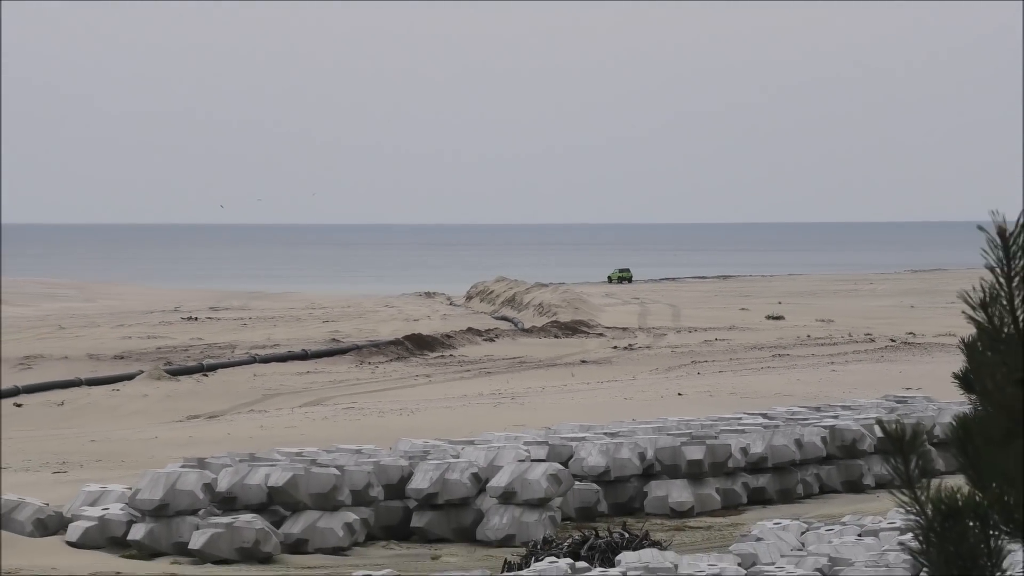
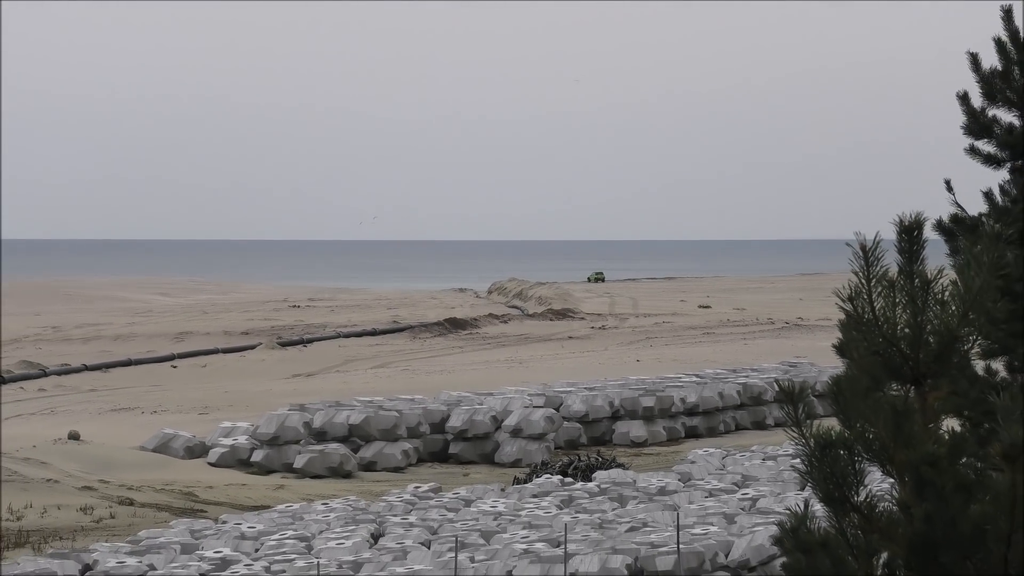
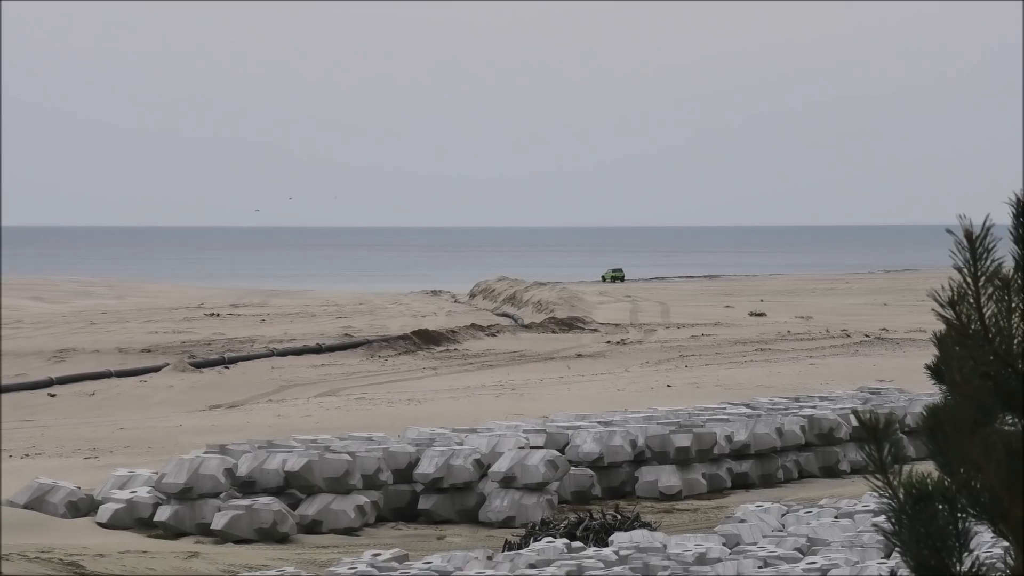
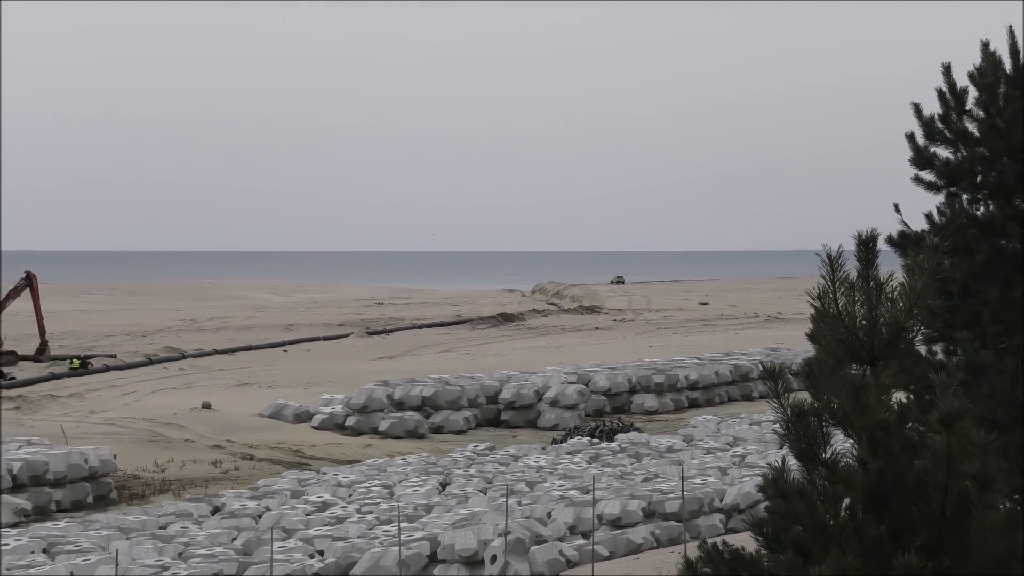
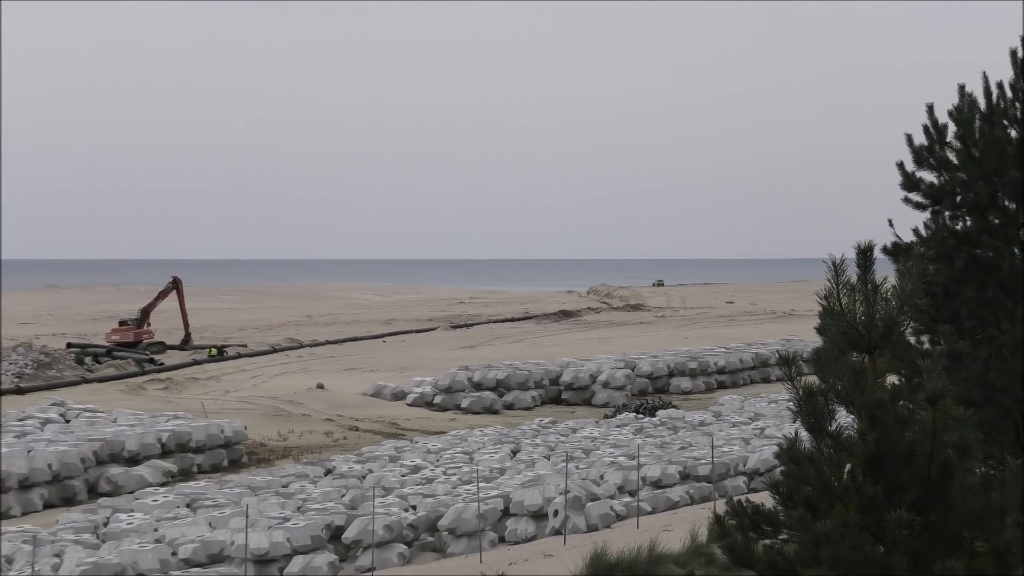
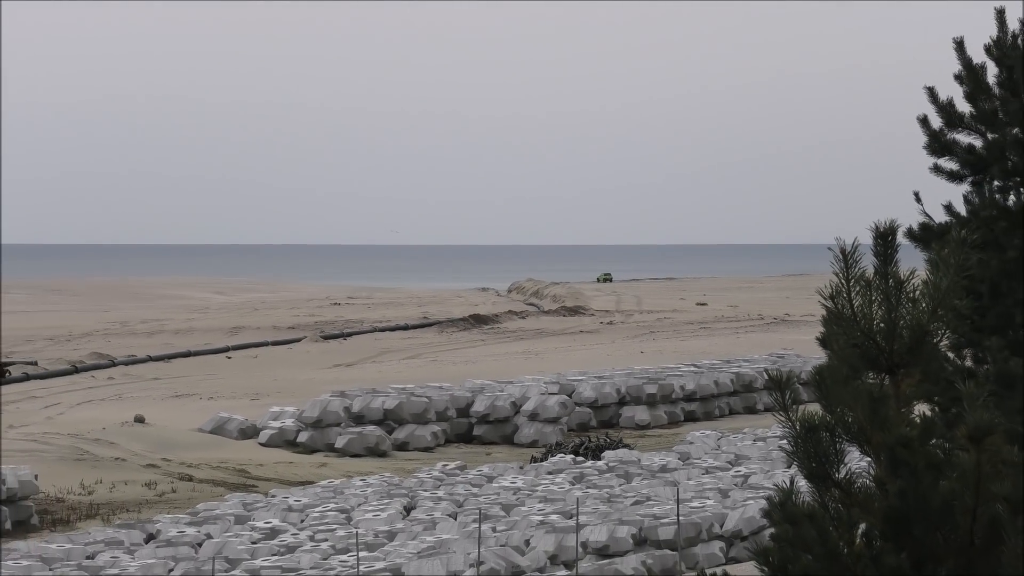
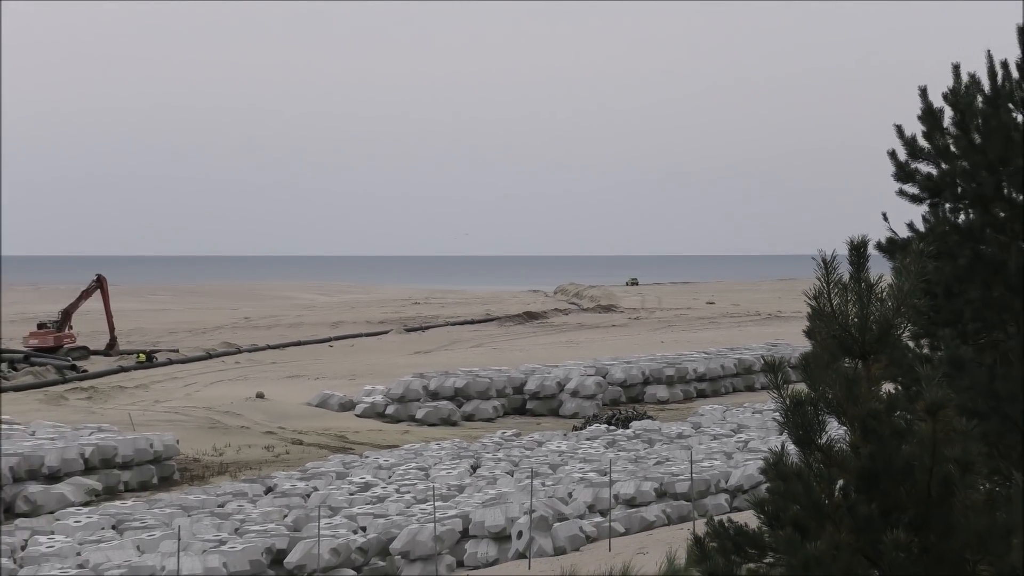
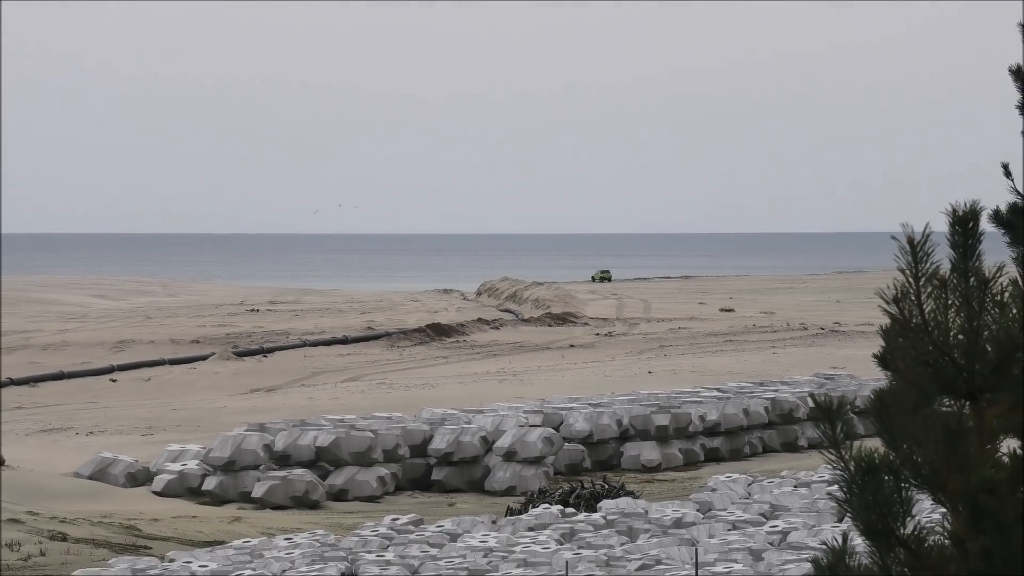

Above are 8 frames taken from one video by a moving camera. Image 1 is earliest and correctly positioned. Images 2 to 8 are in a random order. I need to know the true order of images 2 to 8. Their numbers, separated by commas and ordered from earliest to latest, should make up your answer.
3, 8, 2, 6, 4, 7, 5
